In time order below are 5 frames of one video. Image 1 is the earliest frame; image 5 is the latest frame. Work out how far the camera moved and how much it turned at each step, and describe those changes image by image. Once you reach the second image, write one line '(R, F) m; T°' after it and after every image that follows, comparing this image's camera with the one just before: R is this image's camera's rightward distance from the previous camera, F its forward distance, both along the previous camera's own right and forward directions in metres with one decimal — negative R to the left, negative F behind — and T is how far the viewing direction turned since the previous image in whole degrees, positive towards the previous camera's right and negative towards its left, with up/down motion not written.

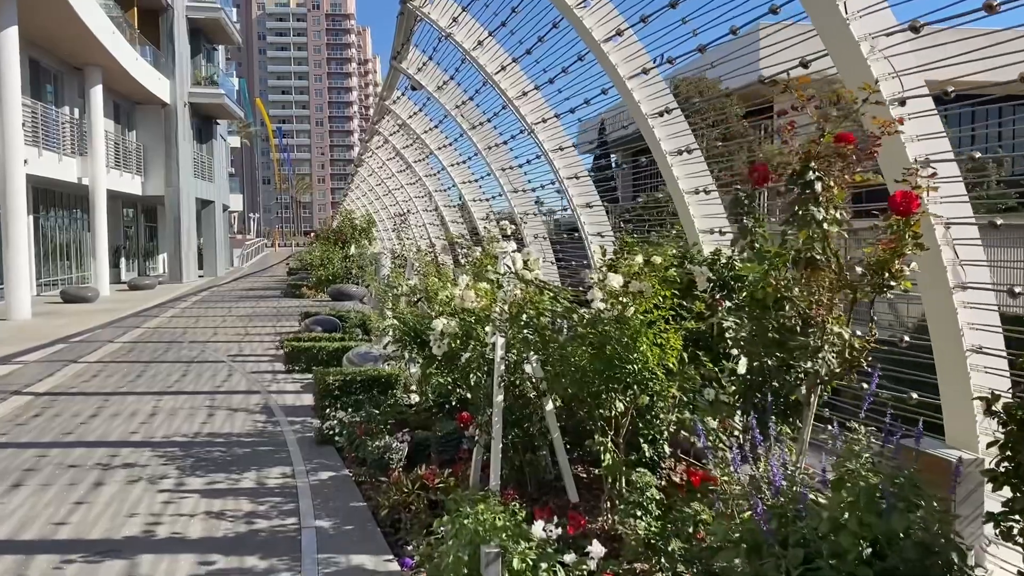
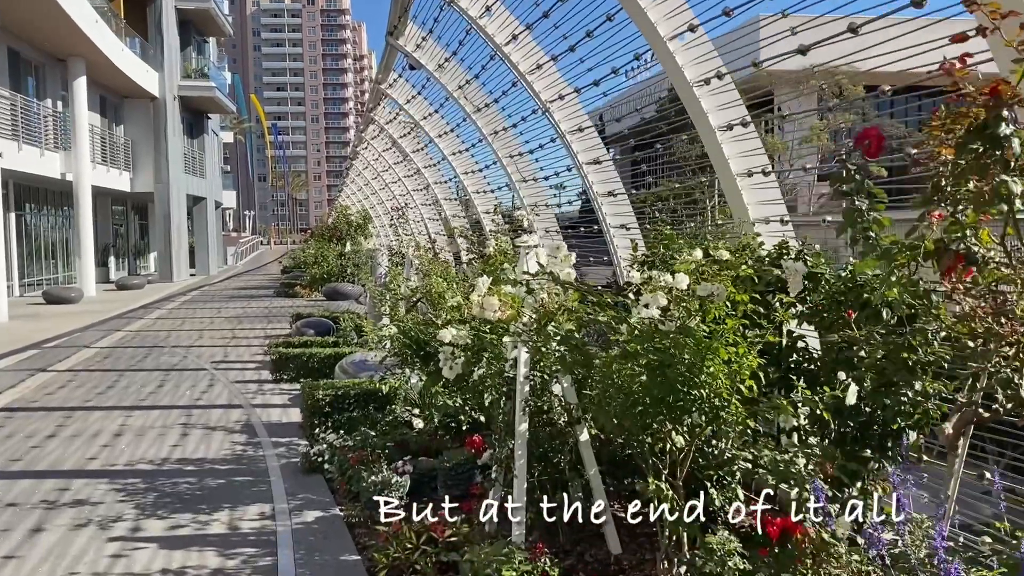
(-0.1, +0.8) m; 0°
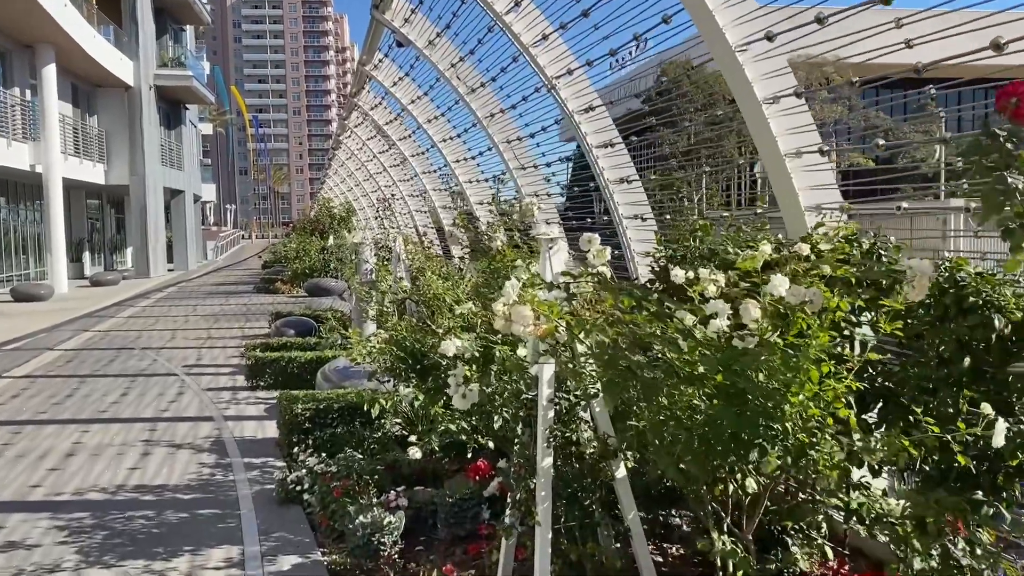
(-0.1, +0.6) m; +1°
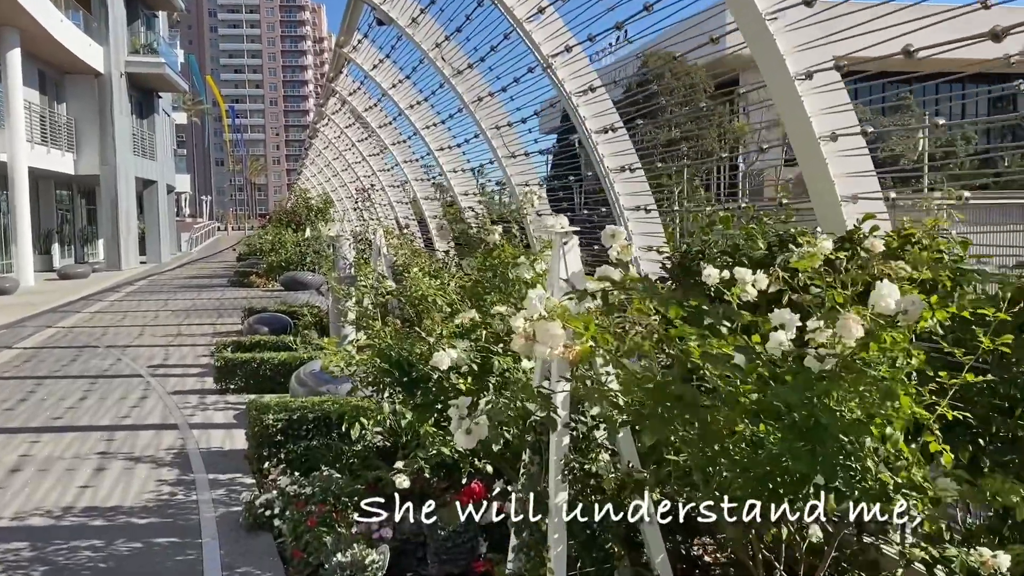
(-0.1, +0.4) m; +1°
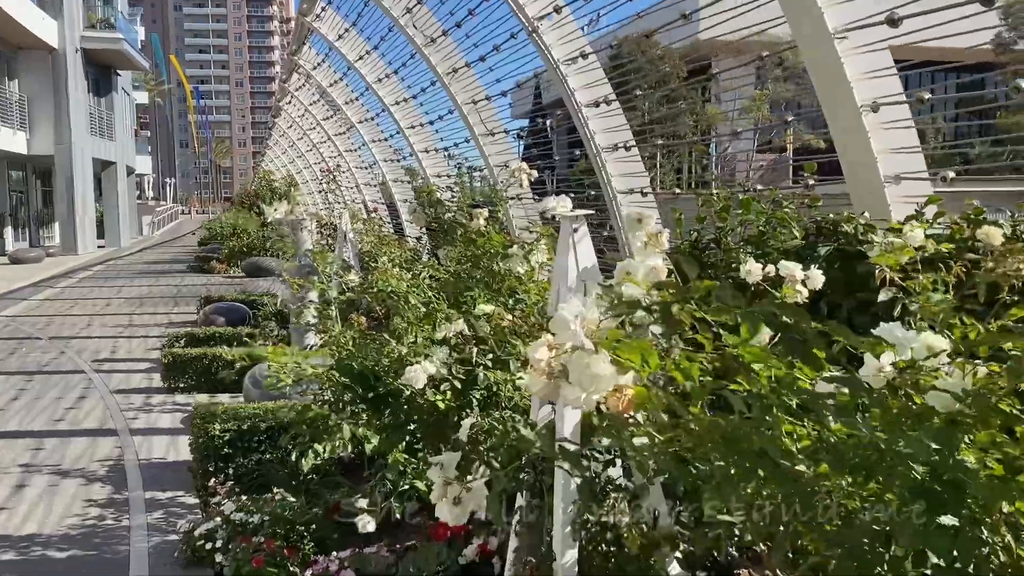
(-0.1, +0.5) m; +2°
